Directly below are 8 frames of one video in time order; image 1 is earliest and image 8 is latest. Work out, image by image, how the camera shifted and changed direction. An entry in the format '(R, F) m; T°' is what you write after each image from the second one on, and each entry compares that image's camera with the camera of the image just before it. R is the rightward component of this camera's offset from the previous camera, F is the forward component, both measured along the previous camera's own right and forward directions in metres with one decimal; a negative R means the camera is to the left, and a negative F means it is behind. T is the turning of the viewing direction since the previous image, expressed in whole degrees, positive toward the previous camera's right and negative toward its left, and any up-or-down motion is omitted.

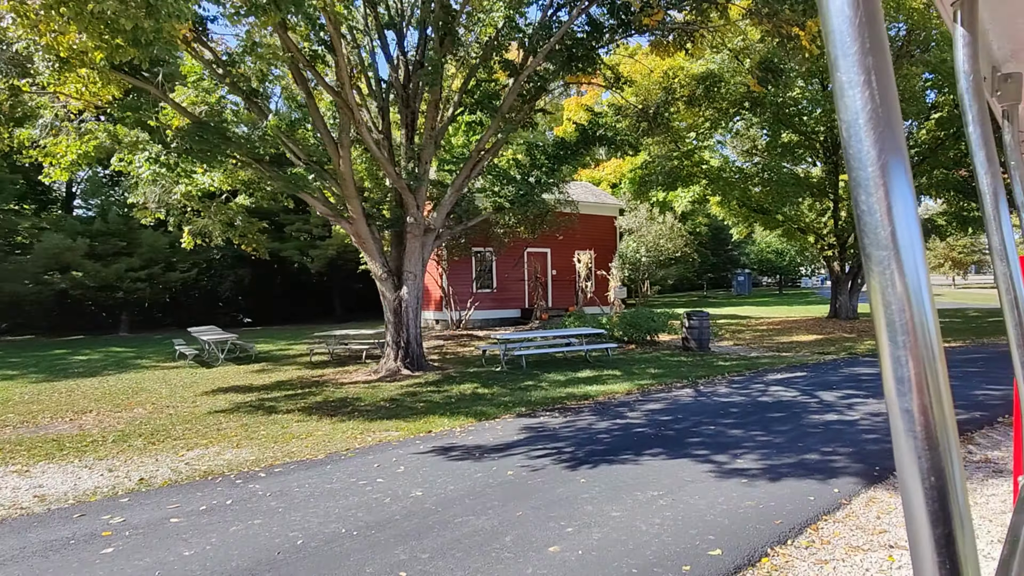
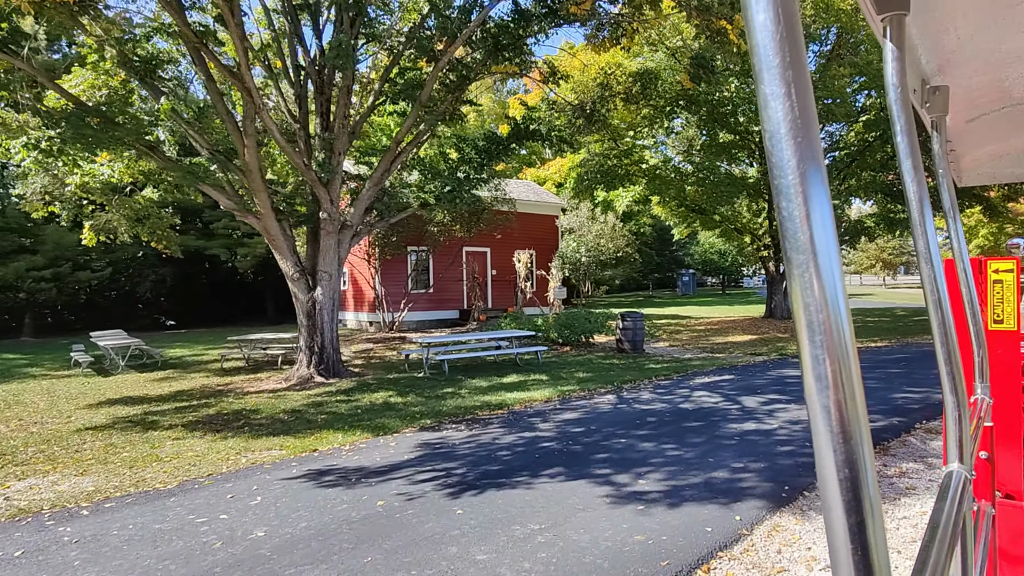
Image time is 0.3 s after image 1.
(+0.2, +0.2) m; +4°
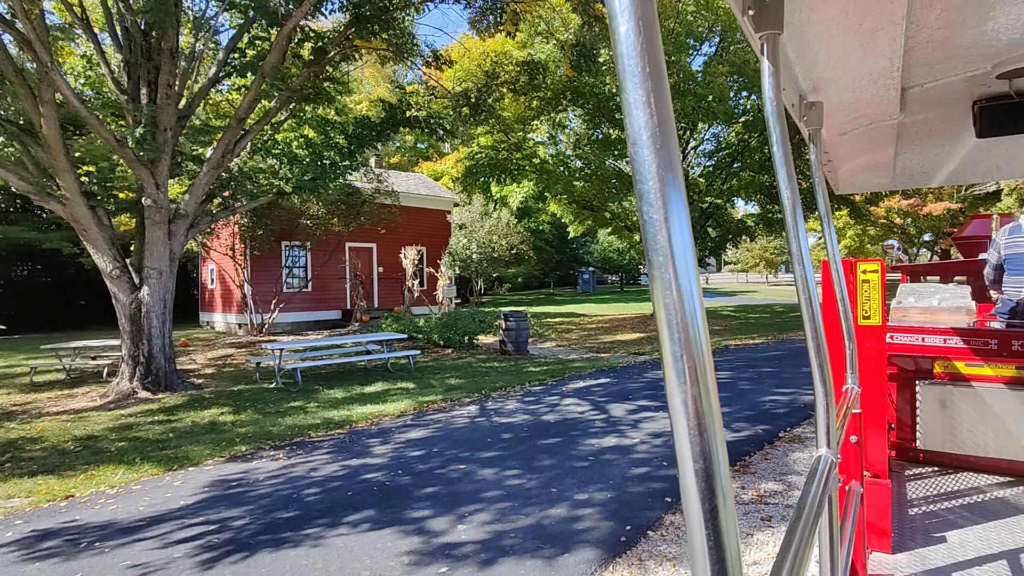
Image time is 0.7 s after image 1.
(+0.3, +0.3) m; +9°
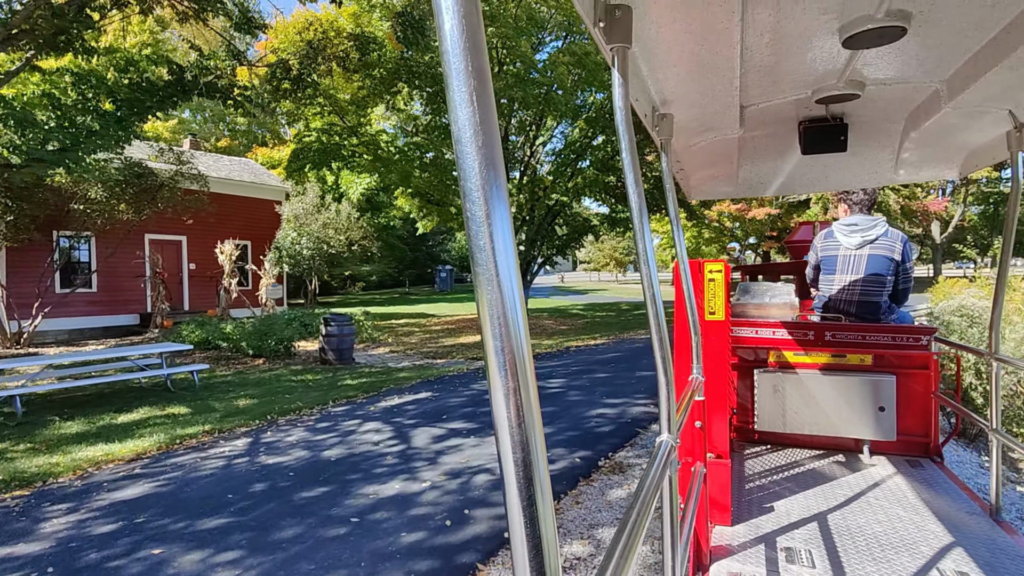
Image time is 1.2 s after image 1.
(+0.3, +0.4) m; +13°
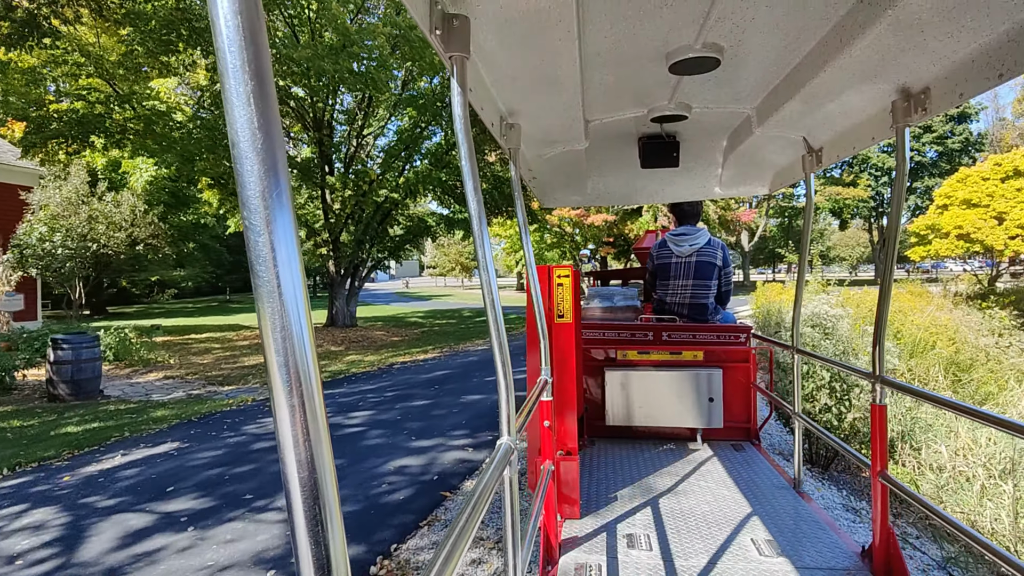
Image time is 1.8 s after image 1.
(+0.2, +0.5) m; +14°
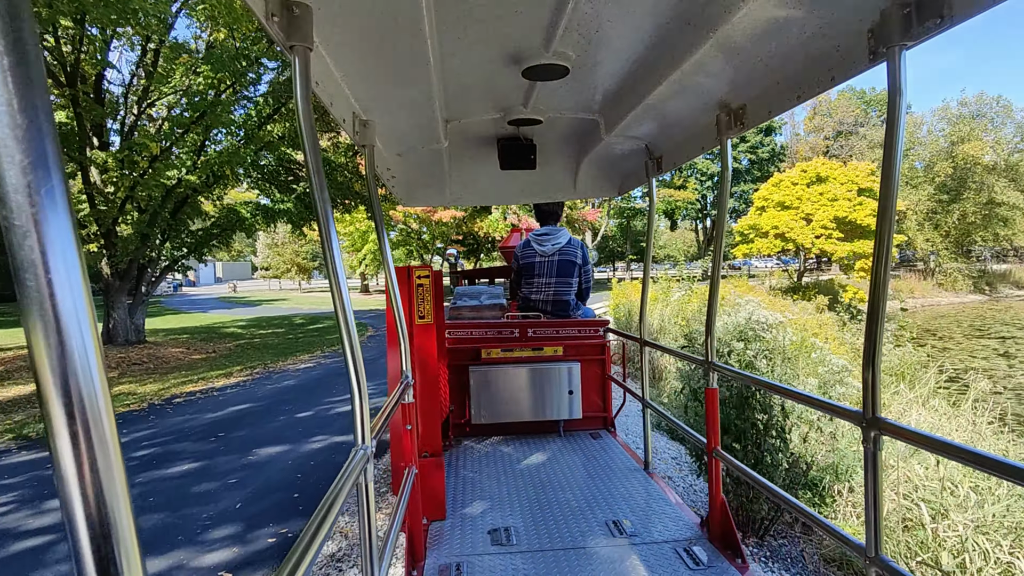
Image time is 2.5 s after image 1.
(+0.1, +0.7) m; +14°
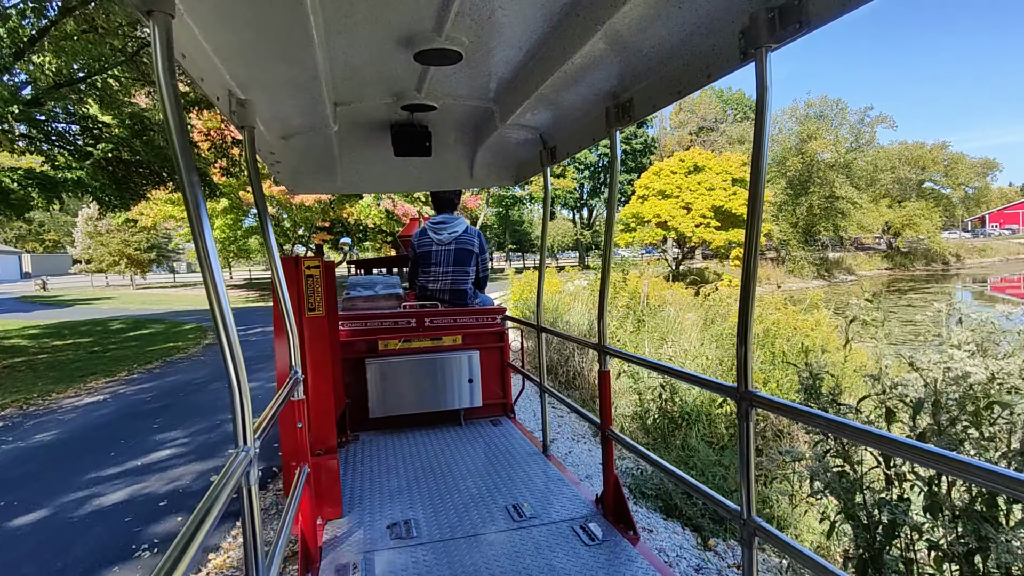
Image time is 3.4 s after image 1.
(+0.1, +0.9) m; +10°
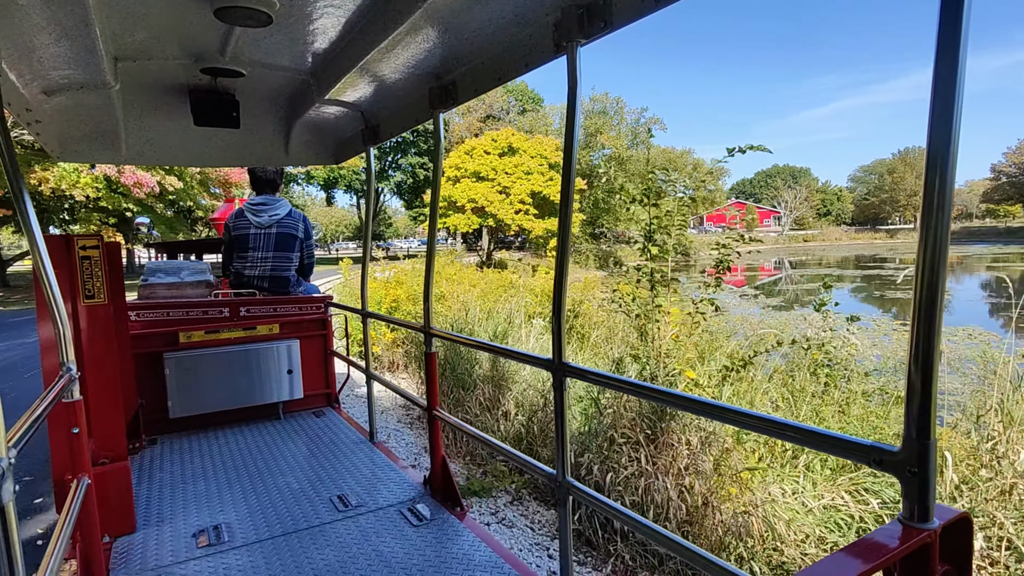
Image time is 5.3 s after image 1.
(-1.2, -0.6) m; +17°
